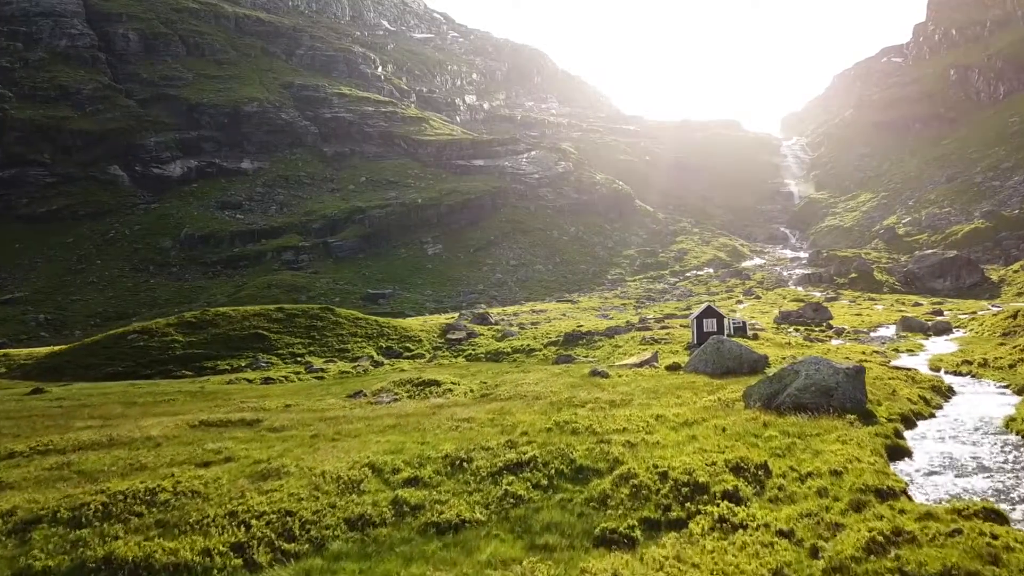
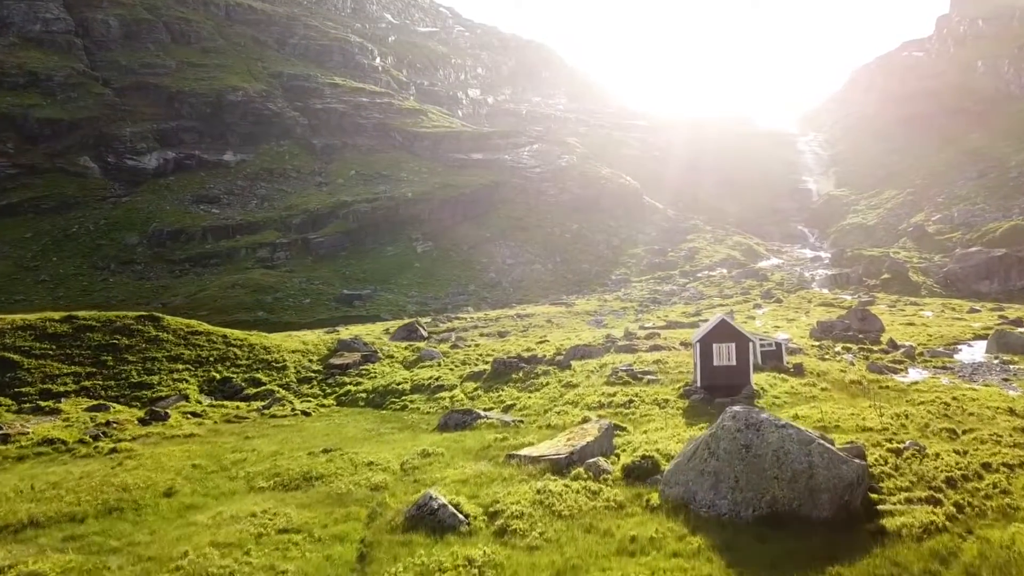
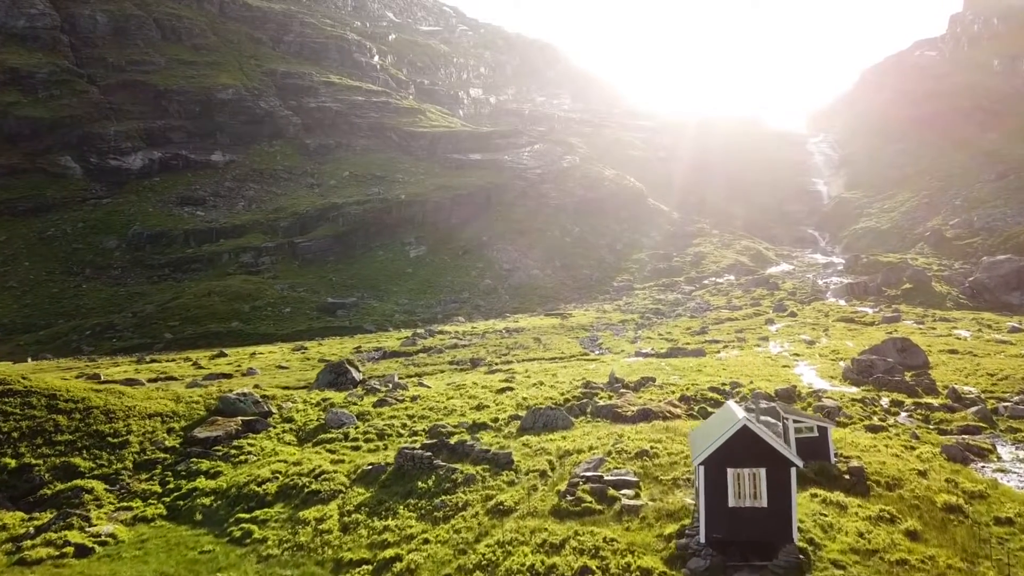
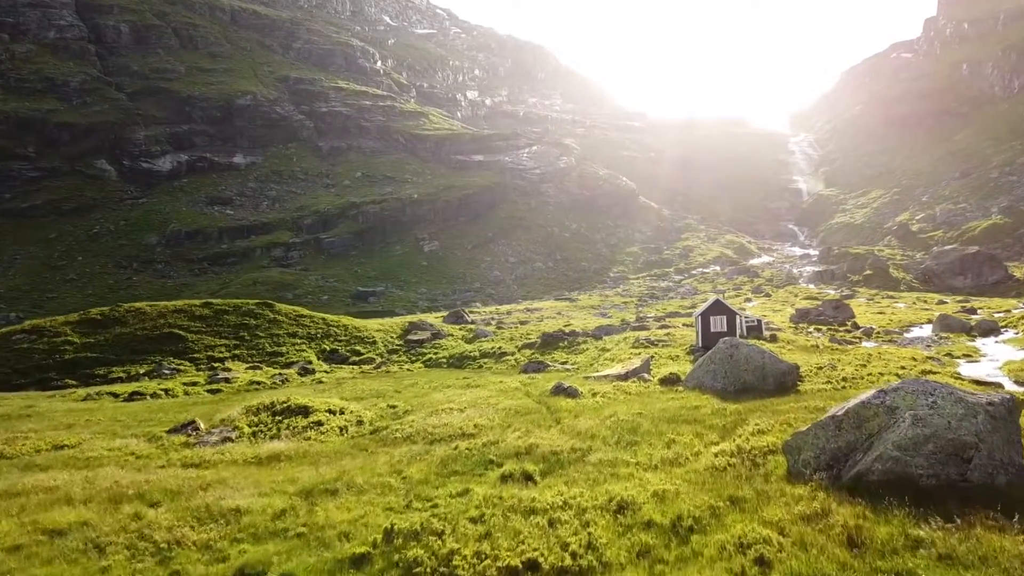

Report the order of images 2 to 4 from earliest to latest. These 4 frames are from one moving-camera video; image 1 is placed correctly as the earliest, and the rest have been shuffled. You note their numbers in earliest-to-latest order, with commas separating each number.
4, 2, 3
